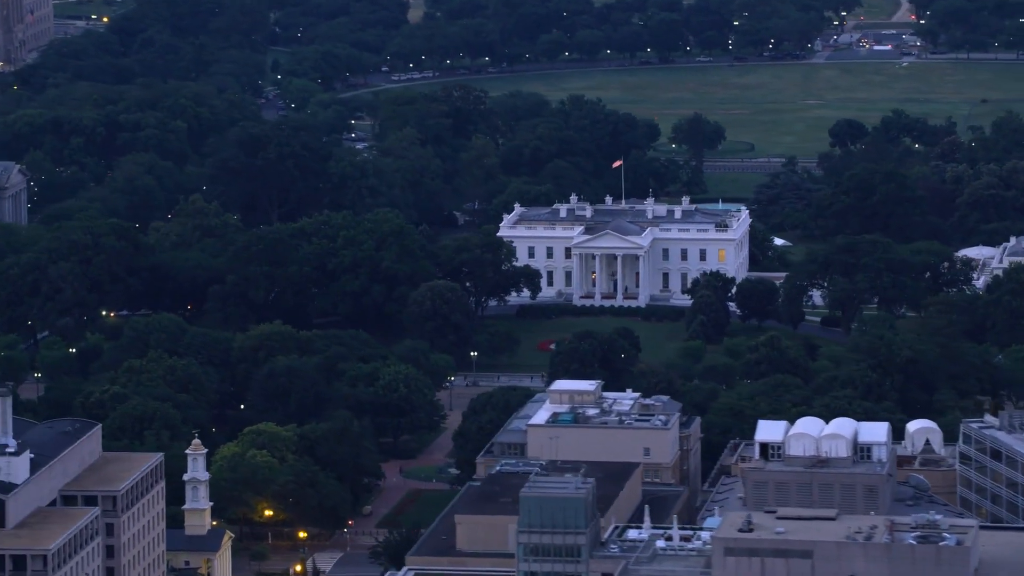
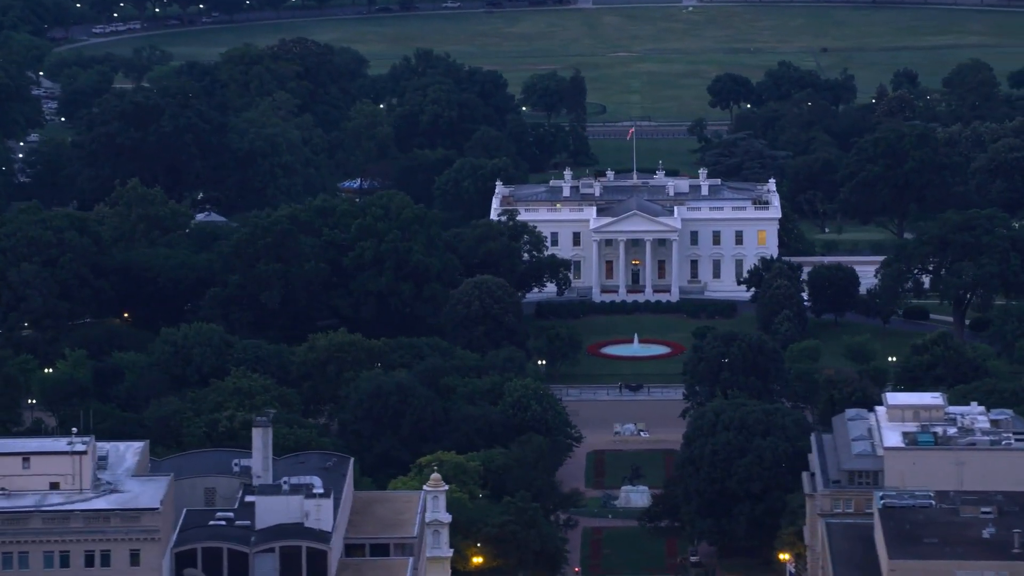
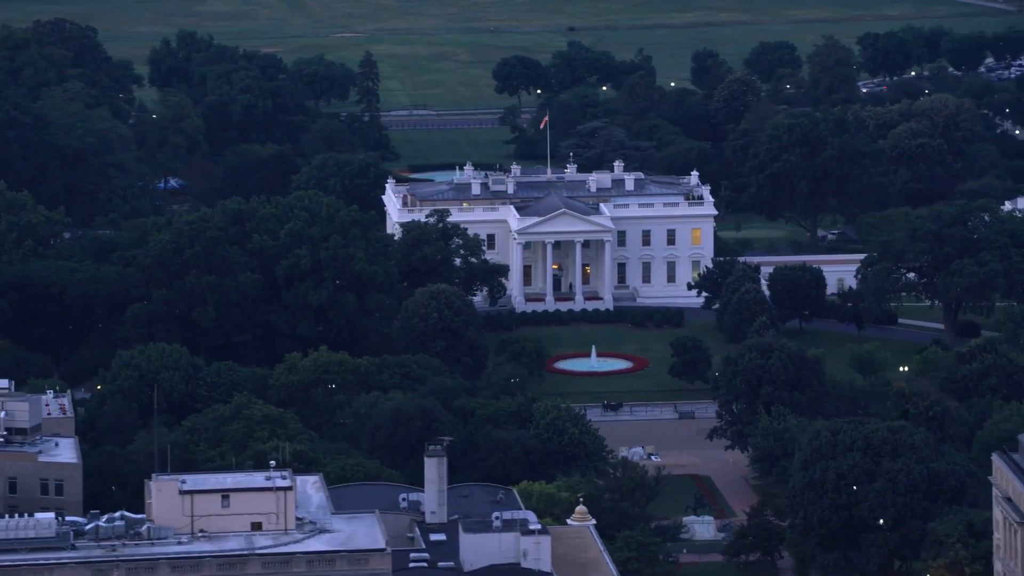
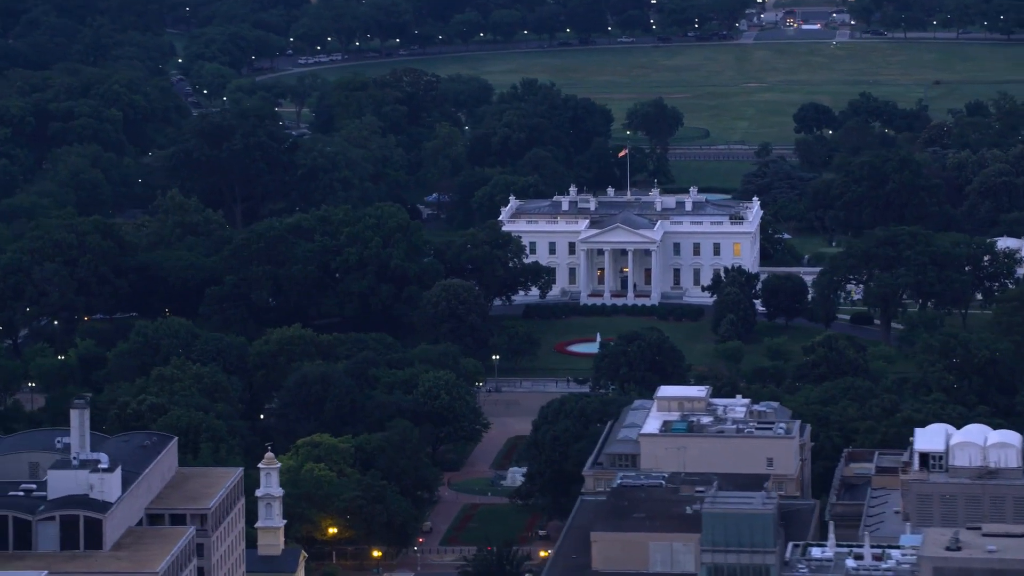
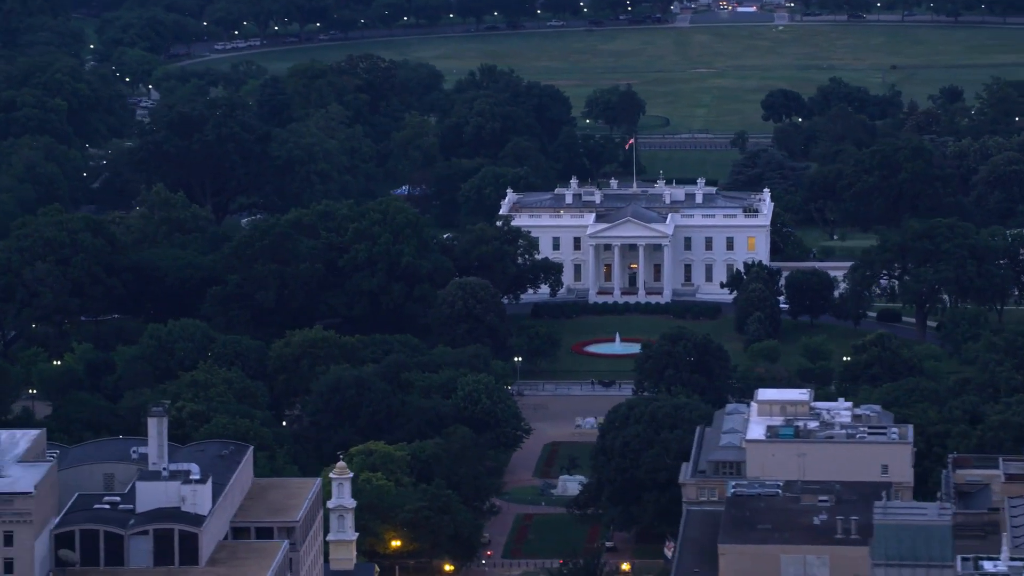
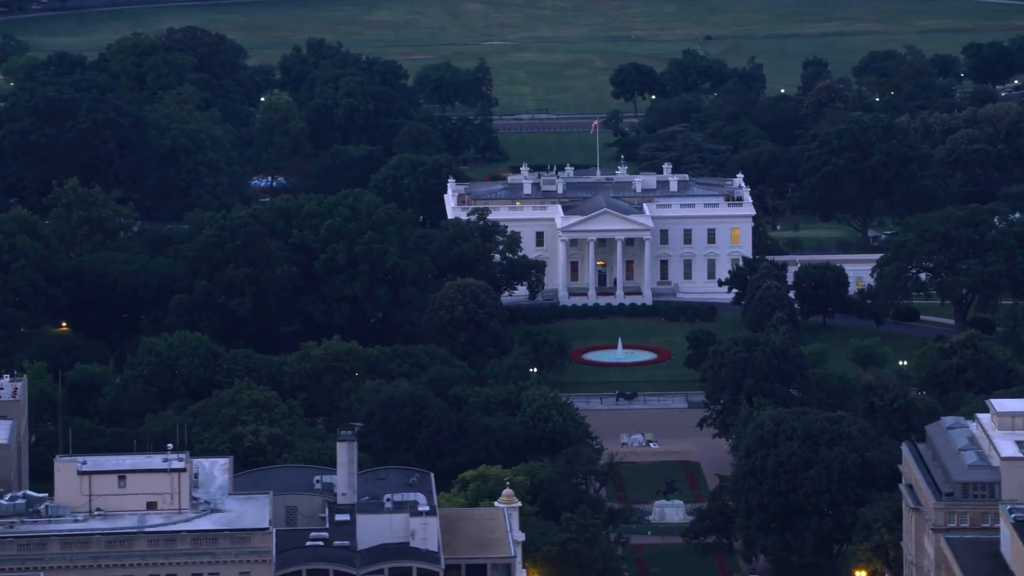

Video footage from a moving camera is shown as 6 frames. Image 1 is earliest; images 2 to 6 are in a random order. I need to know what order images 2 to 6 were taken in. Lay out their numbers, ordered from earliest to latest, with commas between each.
4, 5, 2, 6, 3
